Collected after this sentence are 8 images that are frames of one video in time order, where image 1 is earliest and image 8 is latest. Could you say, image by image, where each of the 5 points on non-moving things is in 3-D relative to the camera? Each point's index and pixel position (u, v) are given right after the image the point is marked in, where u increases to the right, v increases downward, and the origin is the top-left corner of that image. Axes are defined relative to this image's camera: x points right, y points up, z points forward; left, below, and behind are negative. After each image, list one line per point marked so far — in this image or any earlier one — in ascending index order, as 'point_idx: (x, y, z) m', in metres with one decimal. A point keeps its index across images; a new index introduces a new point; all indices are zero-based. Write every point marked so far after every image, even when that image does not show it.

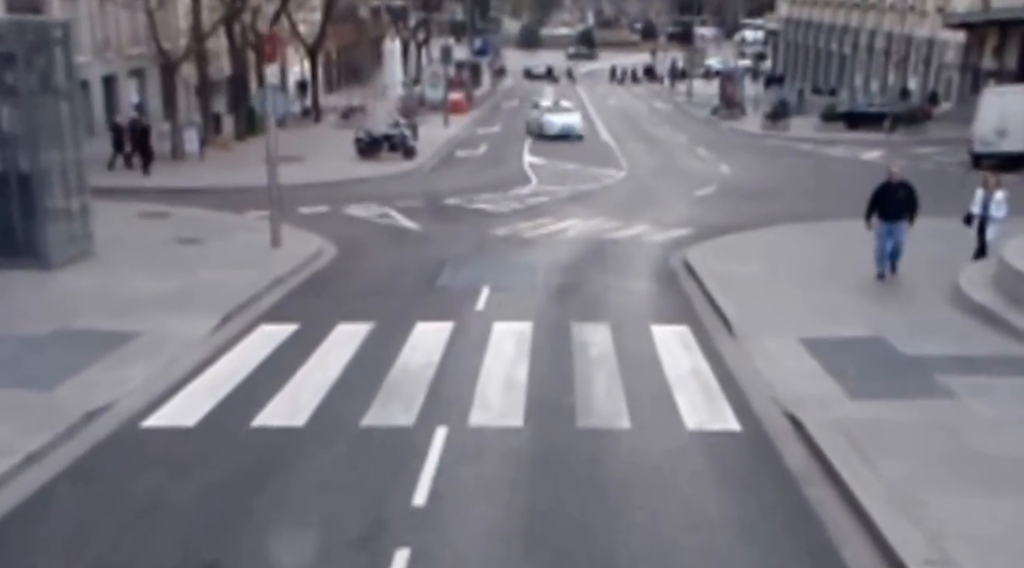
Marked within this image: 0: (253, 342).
0: (-3.5, -0.8, +15.3) m
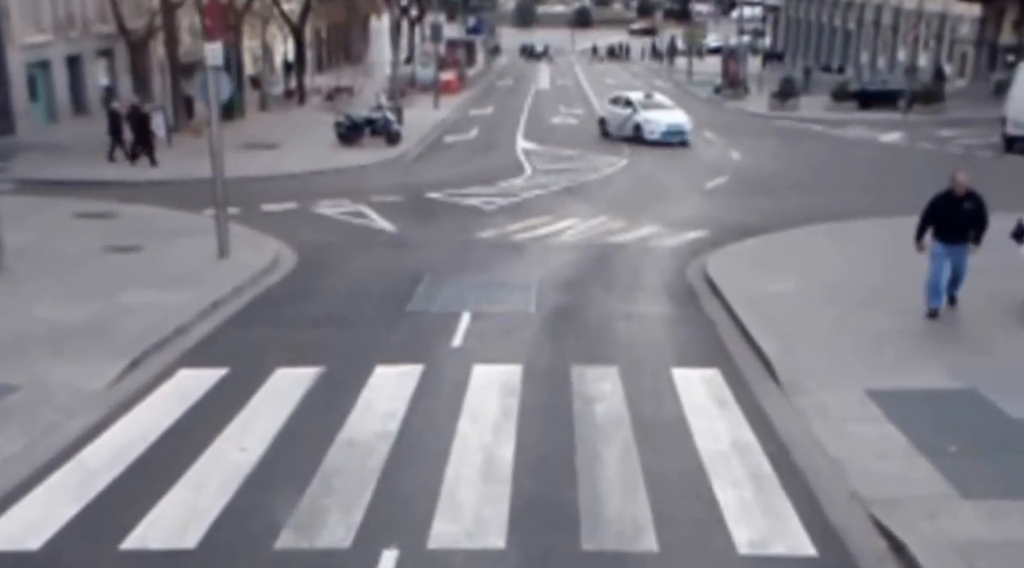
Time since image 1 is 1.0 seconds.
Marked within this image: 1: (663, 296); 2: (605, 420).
0: (-3.6, -1.2, +11.9) m
1: (+2.2, -0.1, +16.5) m
2: (+0.9, -1.3, +11.0) m
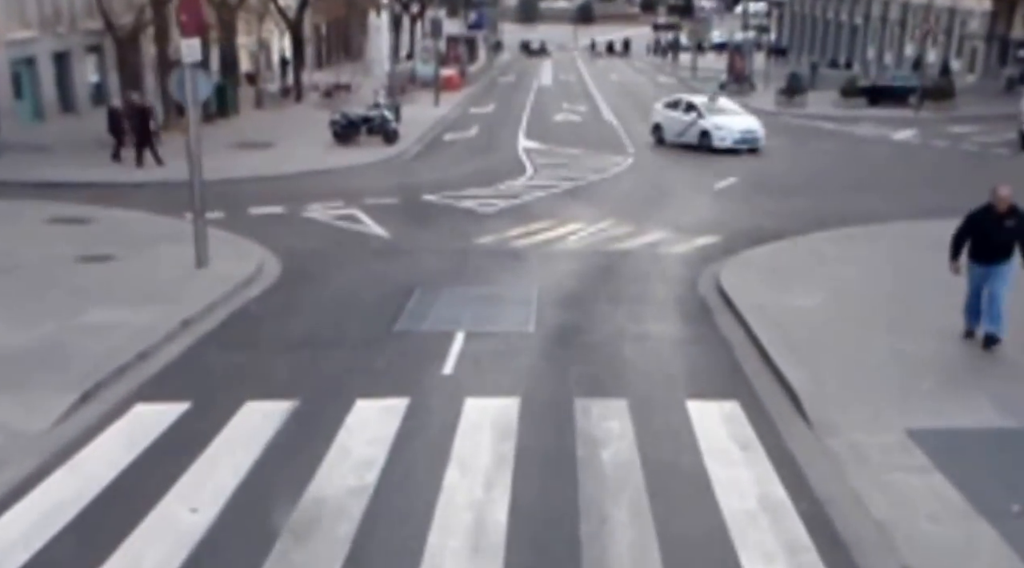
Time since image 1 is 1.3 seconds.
0: (-3.7, -1.4, +10.6) m
1: (+2.2, -0.4, +15.1) m
2: (+0.9, -1.6, +9.6) m
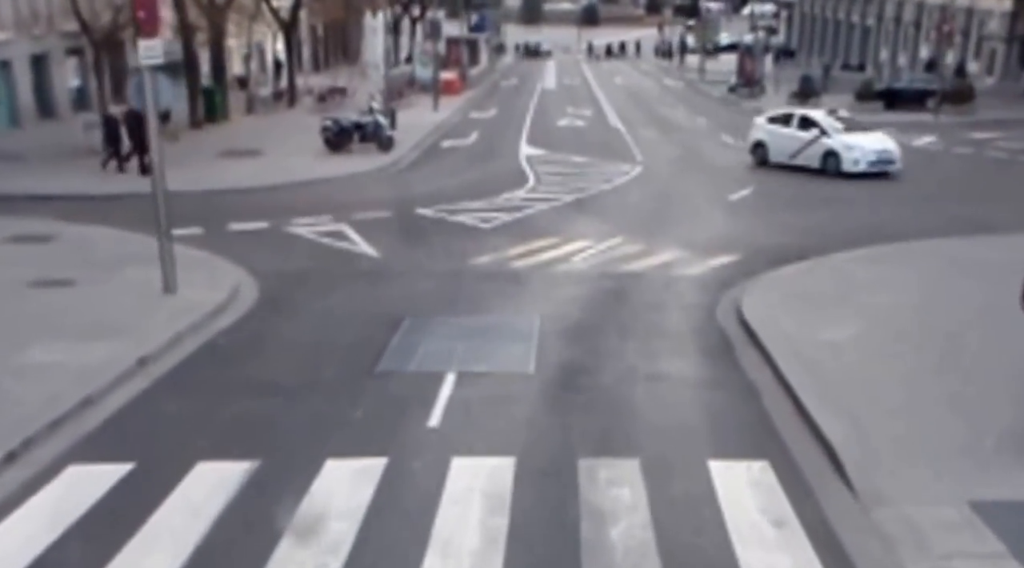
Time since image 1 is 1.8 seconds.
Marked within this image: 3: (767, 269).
0: (-3.7, -1.8, +9.0) m
1: (+2.1, -0.7, +13.5) m
2: (+0.8, -1.9, +8.0) m
3: (+3.9, +0.2, +17.5) m
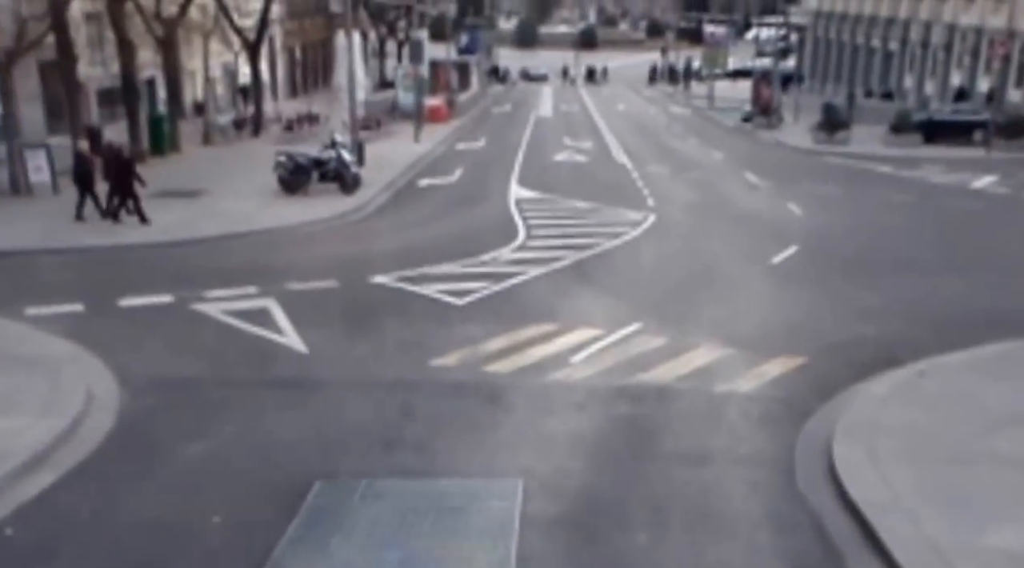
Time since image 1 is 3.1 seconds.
0: (-4.0, -2.9, +3.7) m
1: (+1.9, -1.9, +8.3) m
2: (+0.6, -3.0, +2.8) m
3: (+3.7, -1.0, +12.2) m
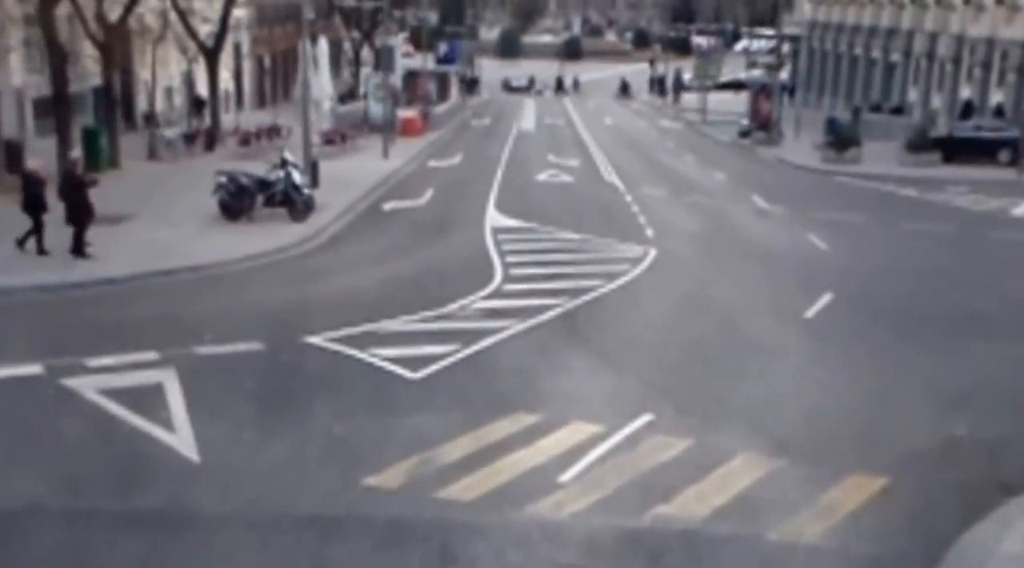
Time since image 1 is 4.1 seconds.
0: (-4.1, -3.5, -0.1) m
1: (+1.7, -2.6, +4.5) m
2: (+0.4, -3.6, -1.0) m
3: (+3.4, -1.8, +8.5) m
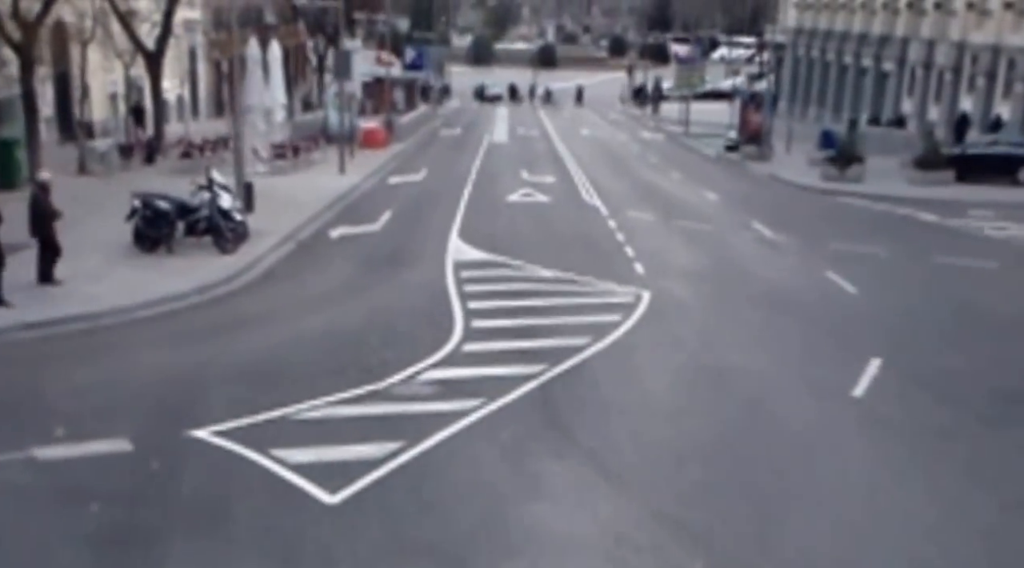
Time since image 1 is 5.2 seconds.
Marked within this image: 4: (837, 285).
0: (-4.2, -4.1, -3.8) m
1: (+1.5, -3.2, +0.9) m
2: (+0.4, -4.2, -4.6) m
3: (+3.1, -2.5, +5.0) m
4: (+5.3, 0.0, +18.5) m
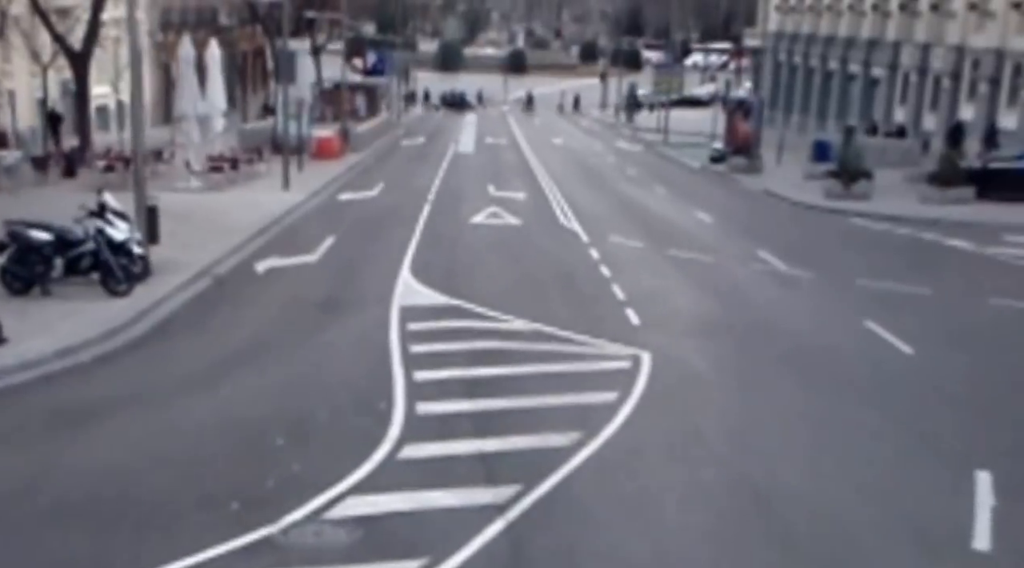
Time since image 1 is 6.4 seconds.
0: (-4.1, -4.7, -7.9) m
1: (+1.5, -3.9, -3.0) m
2: (+0.5, -4.8, -8.6) m
3: (+3.0, -3.1, +1.1) m
4: (+4.8, -0.7, +14.7) m
